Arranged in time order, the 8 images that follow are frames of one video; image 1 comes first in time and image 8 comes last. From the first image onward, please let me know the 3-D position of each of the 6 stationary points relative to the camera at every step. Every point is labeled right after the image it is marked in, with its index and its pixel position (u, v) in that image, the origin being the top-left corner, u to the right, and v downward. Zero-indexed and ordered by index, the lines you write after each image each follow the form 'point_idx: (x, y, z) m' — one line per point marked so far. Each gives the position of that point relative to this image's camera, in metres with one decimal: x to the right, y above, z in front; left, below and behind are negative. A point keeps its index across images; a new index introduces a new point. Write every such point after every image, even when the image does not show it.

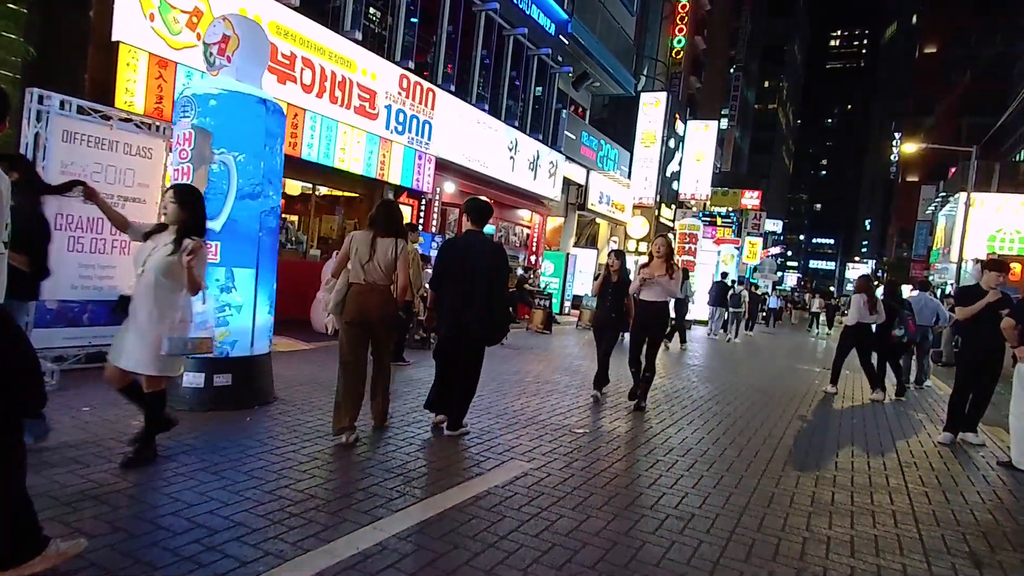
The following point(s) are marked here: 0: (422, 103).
0: (-2.0, +4.2, +13.9) m
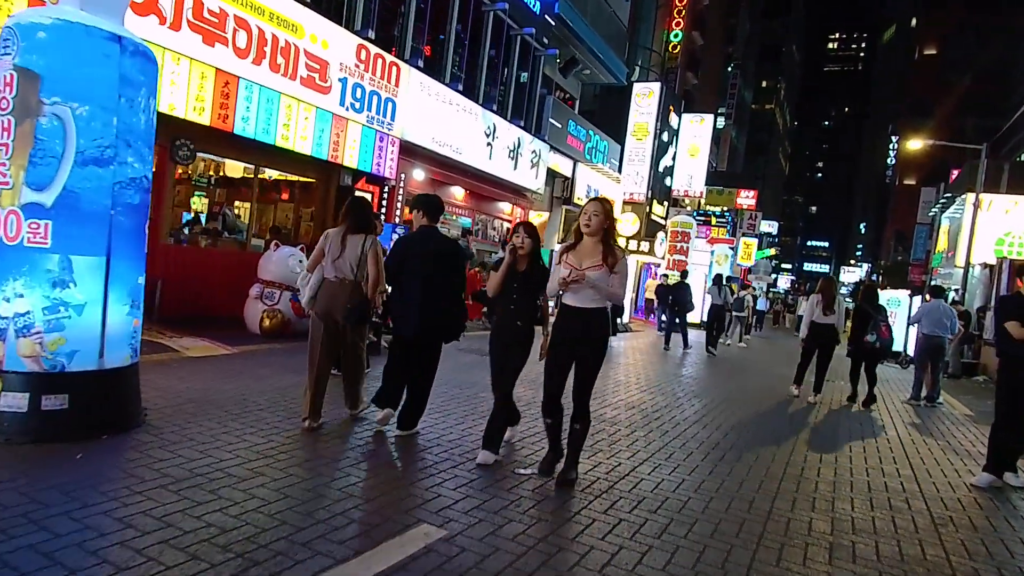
0: (-2.6, +4.3, +12.5) m
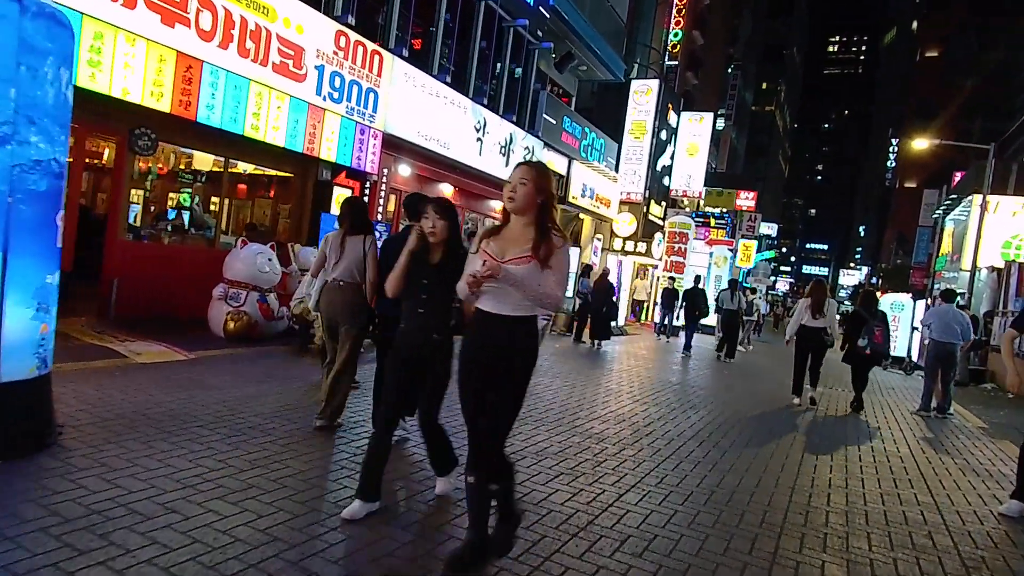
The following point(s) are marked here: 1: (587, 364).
0: (-2.8, +4.2, +11.8) m
1: (+1.6, -1.6, +13.1) m
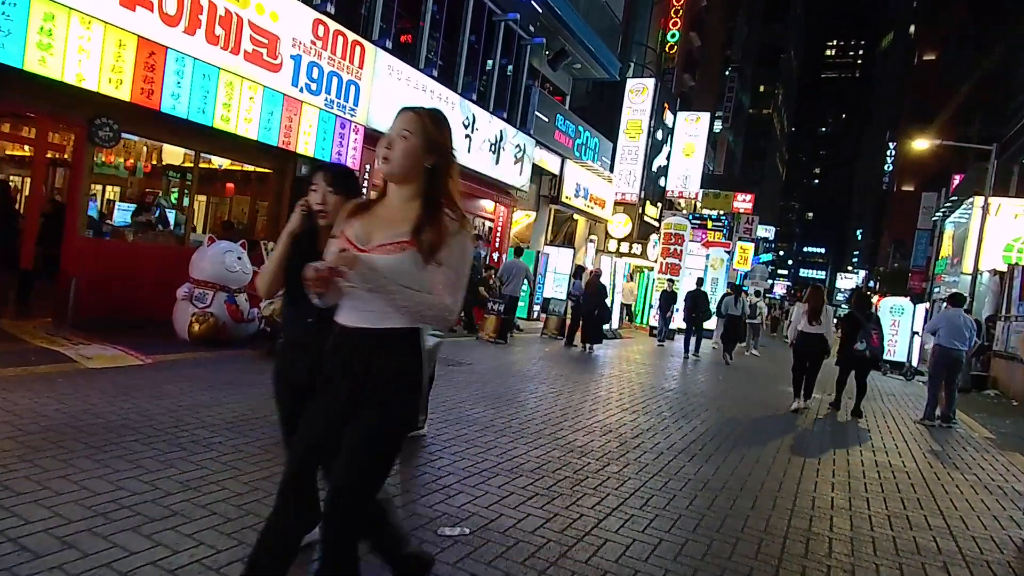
0: (-3.1, +4.2, +11.3) m
1: (+1.4, -1.6, +12.6) m
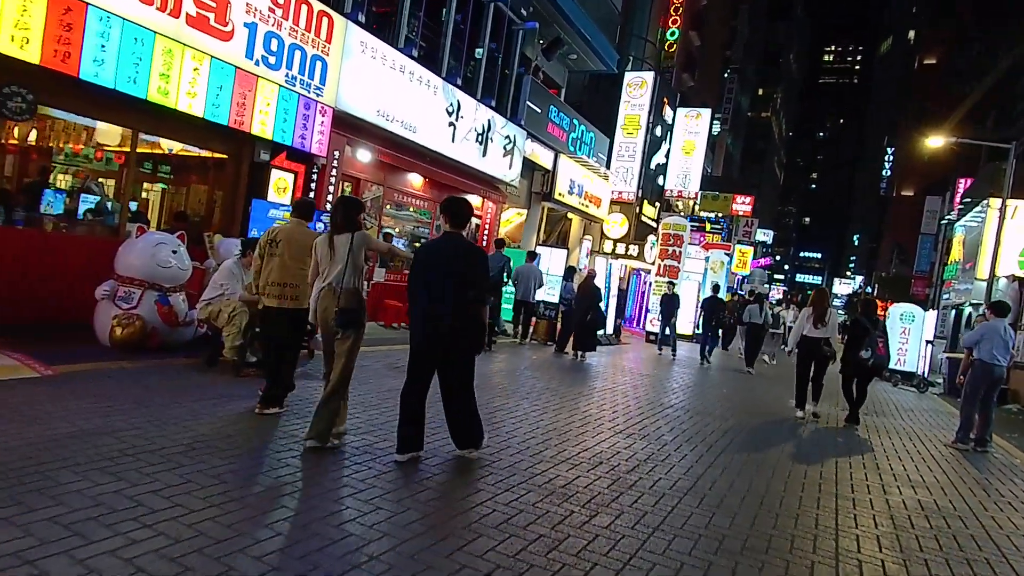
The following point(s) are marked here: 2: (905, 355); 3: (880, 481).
0: (-3.3, +4.2, +10.1) m
1: (+1.1, -1.7, +11.4) m
2: (+12.6, -2.2, +19.6) m
3: (+3.9, -2.1, +6.6) m
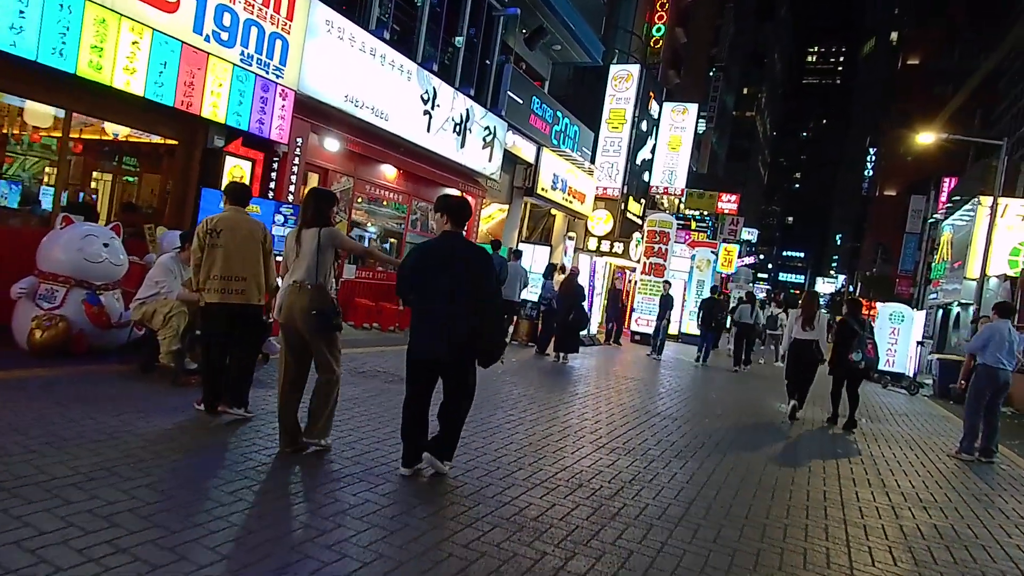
0: (-3.7, +4.3, +9.3) m
1: (+0.6, -1.7, +10.7) m
2: (+12.0, -2.1, +19.2) m
3: (+3.6, -2.1, +6.0) m
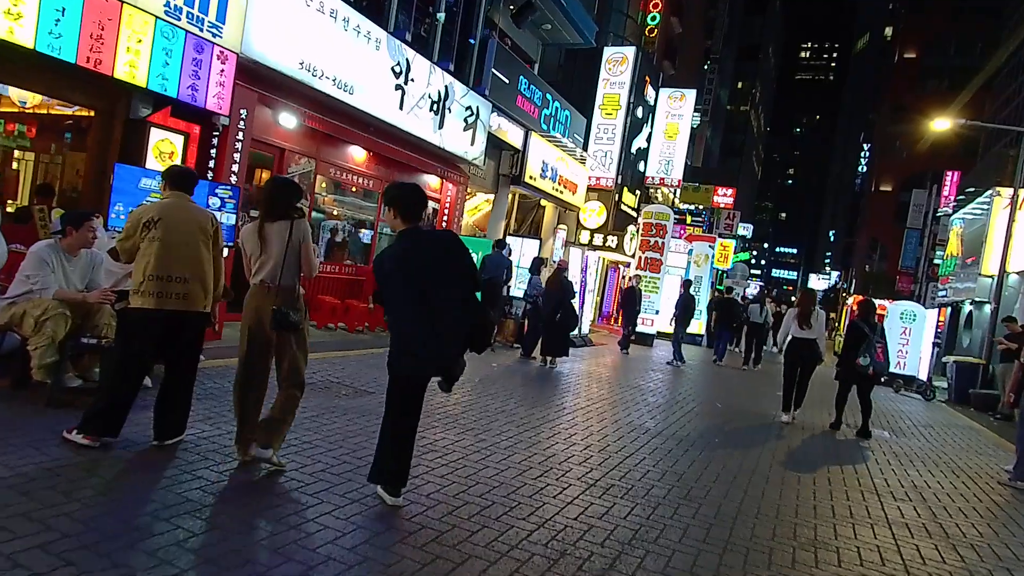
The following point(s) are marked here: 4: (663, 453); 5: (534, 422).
0: (-3.9, +4.3, +7.9) m
1: (+0.3, -1.6, +9.3) m
2: (+11.5, -2.0, +18.0) m
3: (+3.4, -2.1, +4.7) m
4: (+1.6, -1.9, +6.8) m
5: (+0.2, -1.6, +7.4) m
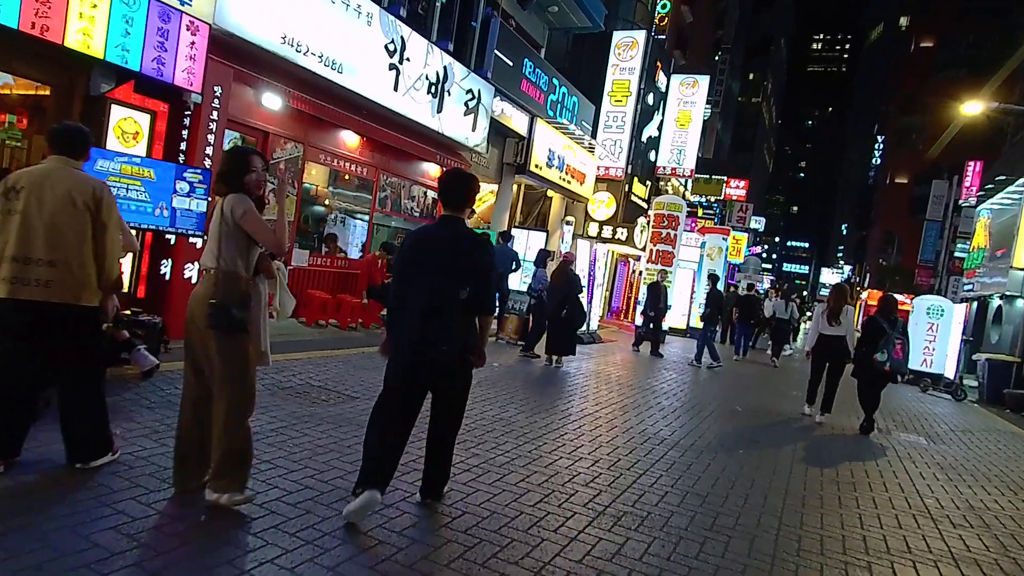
0: (-4.0, +4.4, +7.1) m
1: (+0.3, -1.5, +8.5) m
2: (+11.7, -1.9, +17.1) m
3: (+3.3, -2.0, +3.9) m
4: (+1.6, -1.8, +6.0) m
5: (+0.2, -1.5, +6.6) m
